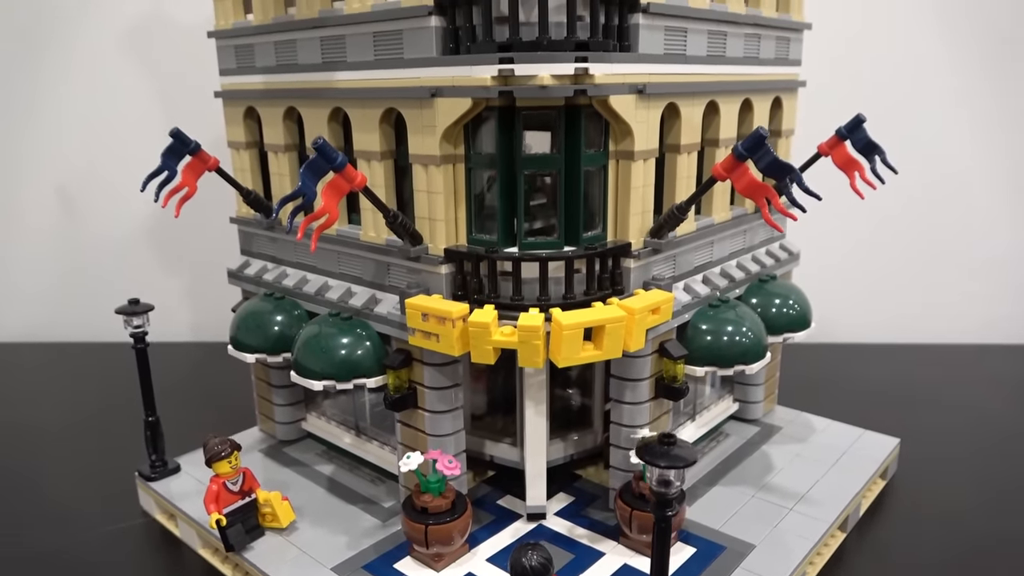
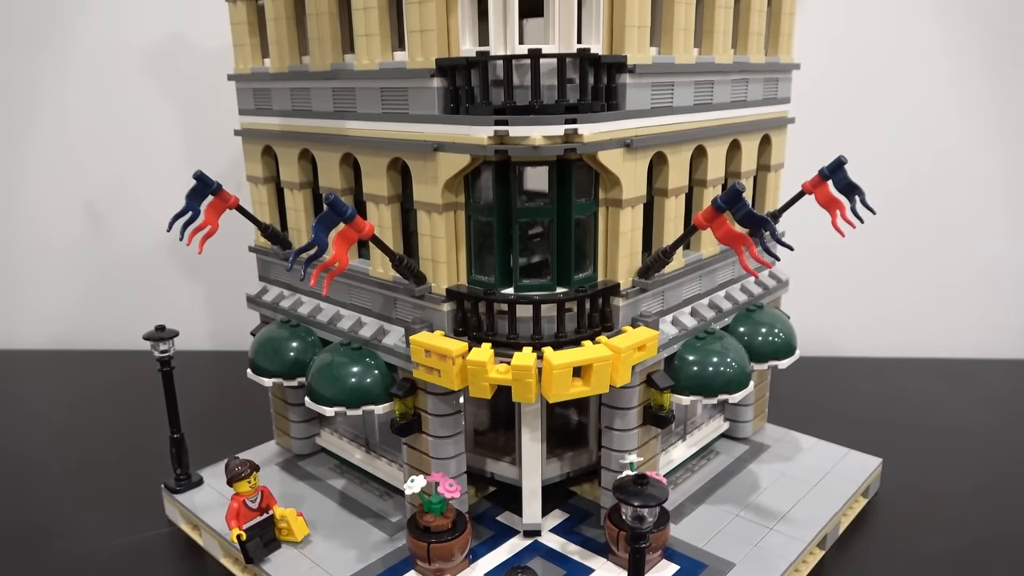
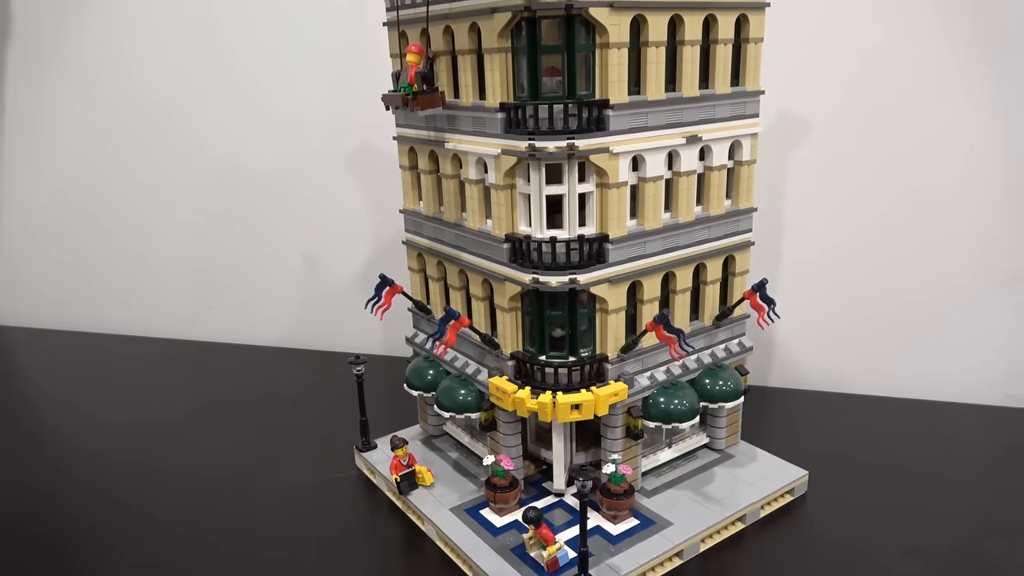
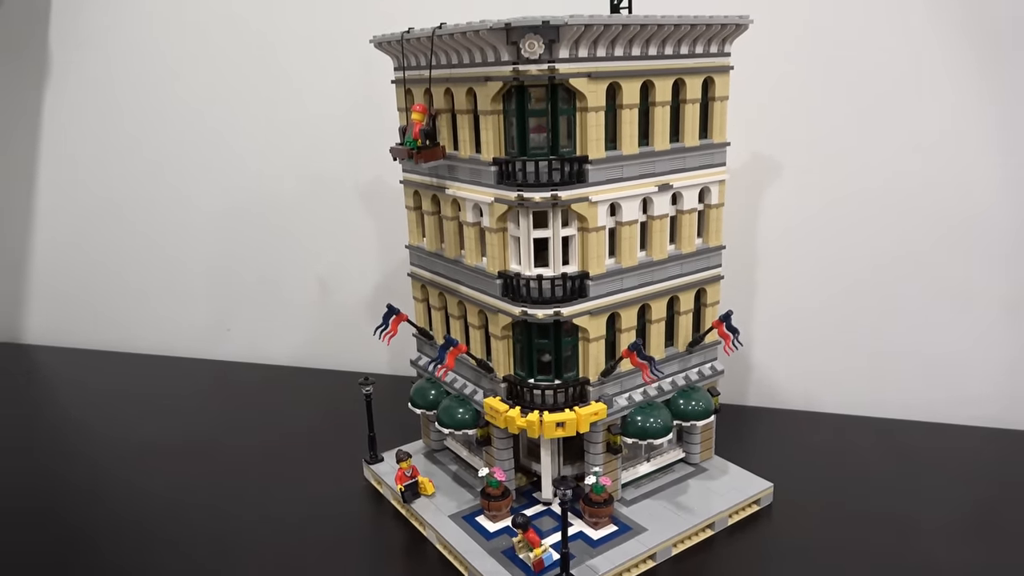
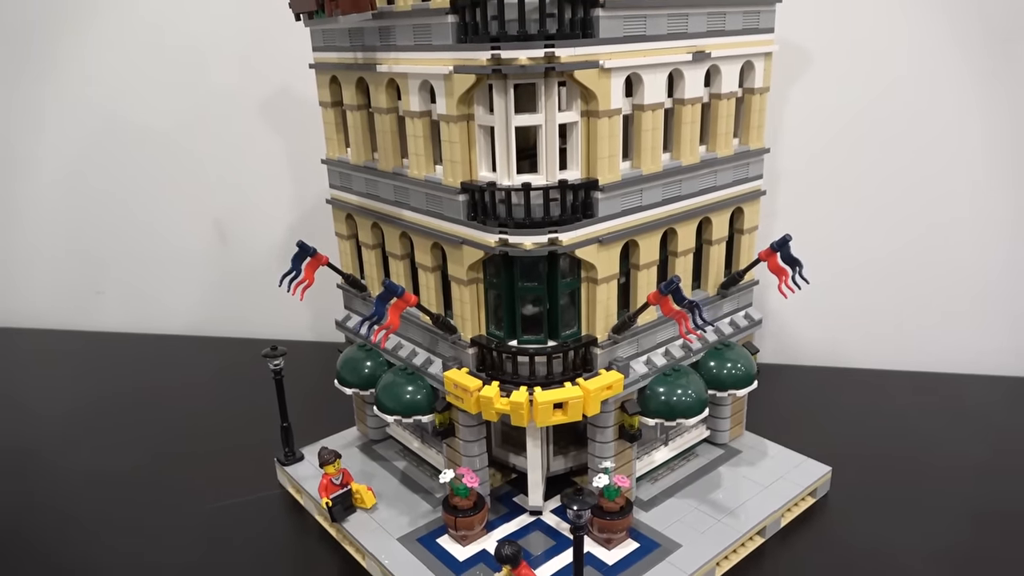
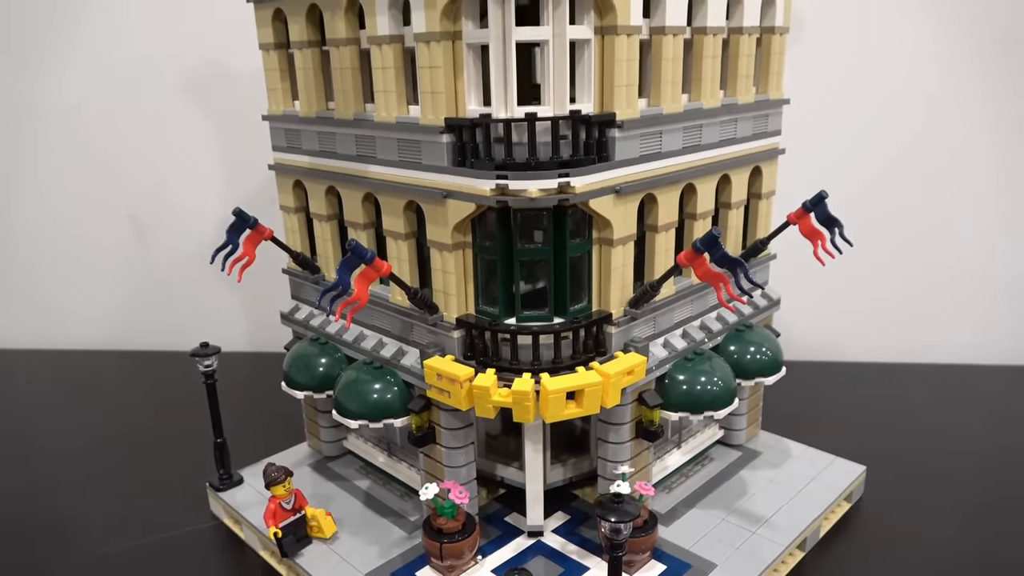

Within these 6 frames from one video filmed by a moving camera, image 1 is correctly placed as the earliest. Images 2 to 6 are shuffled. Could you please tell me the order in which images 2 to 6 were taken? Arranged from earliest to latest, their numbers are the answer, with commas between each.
2, 6, 5, 3, 4
